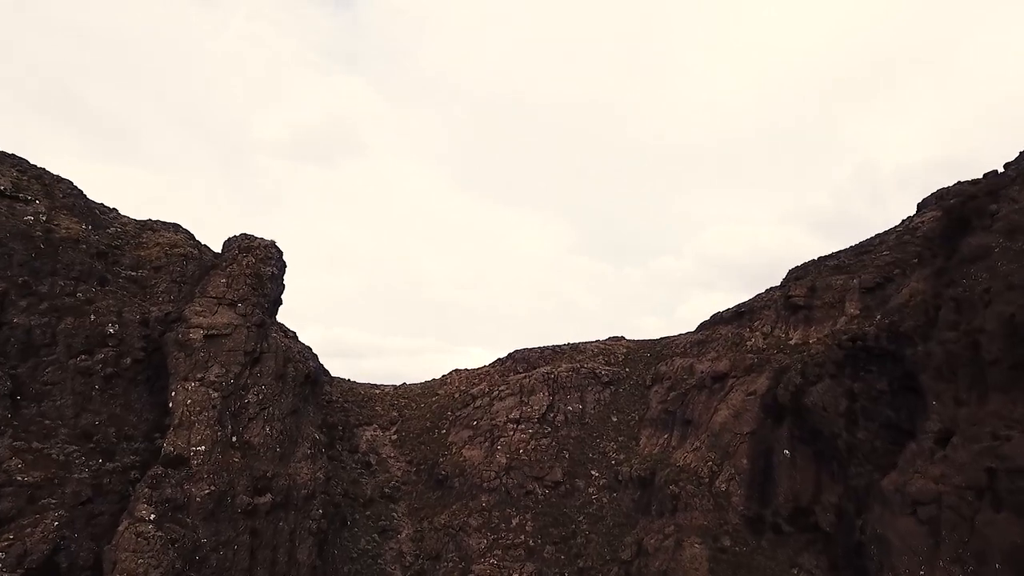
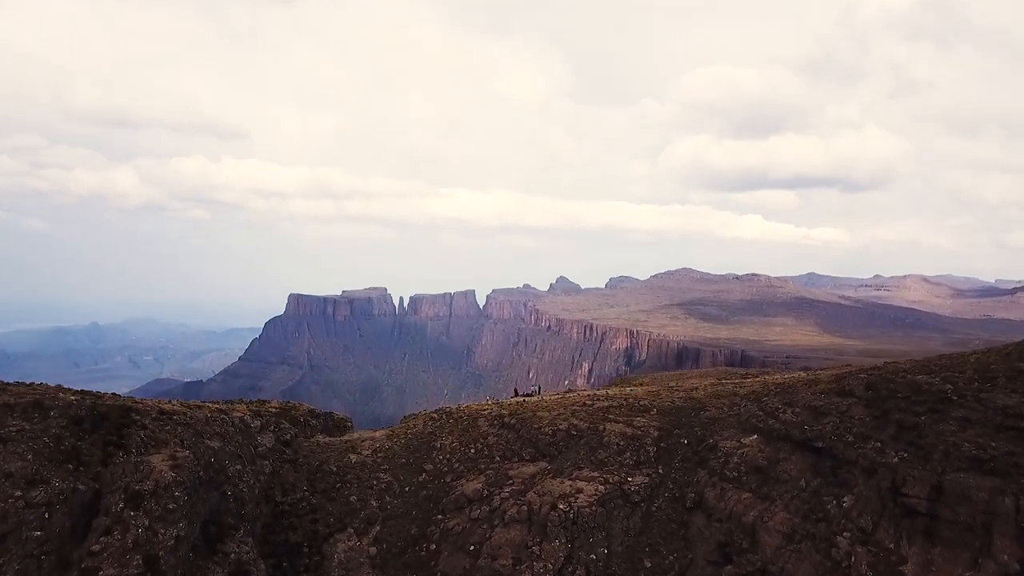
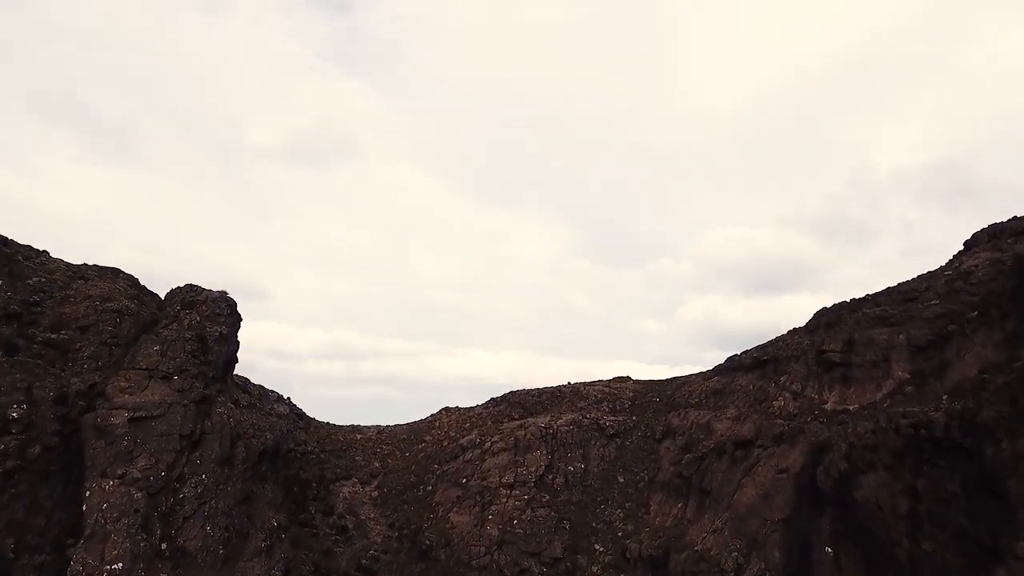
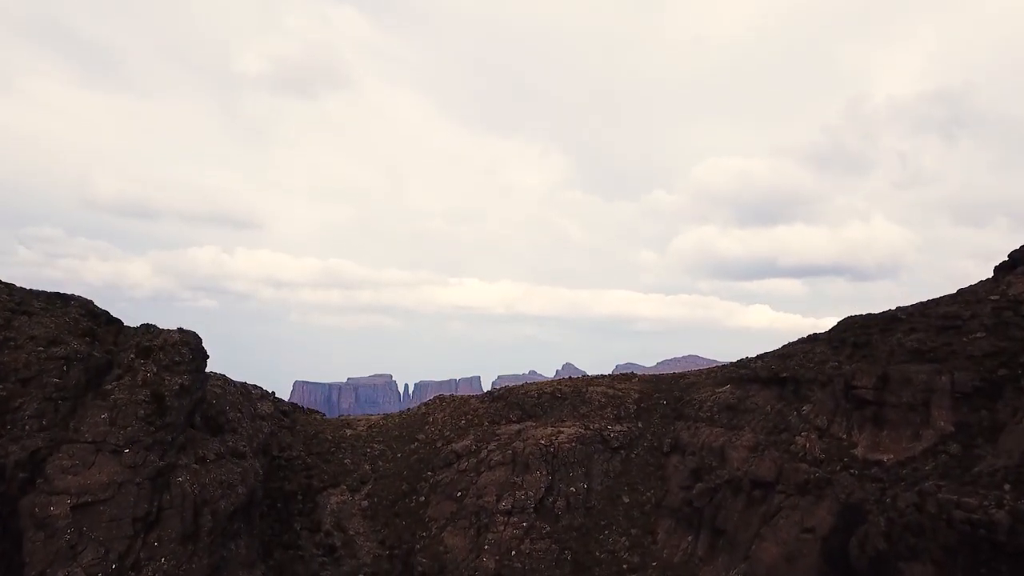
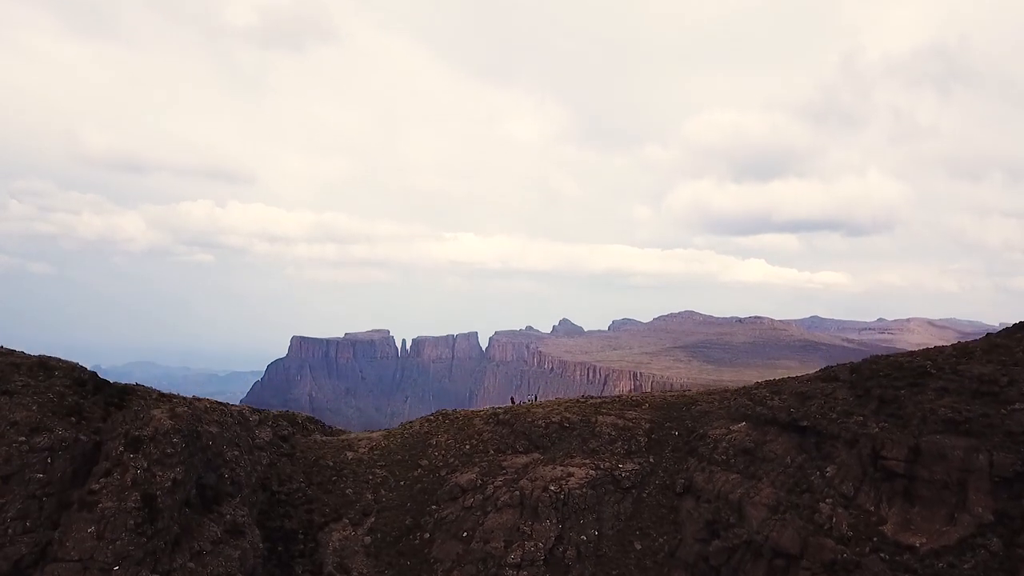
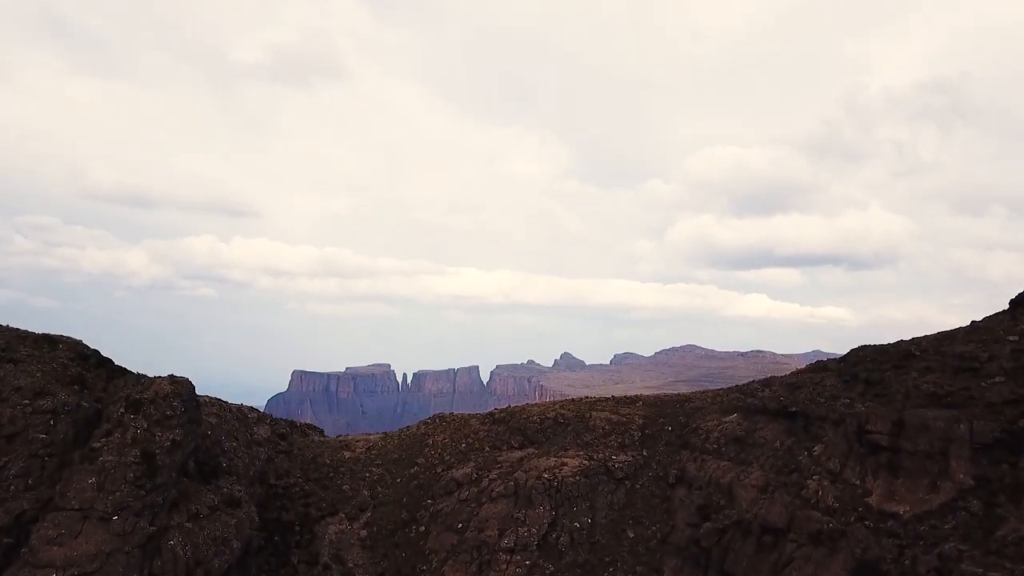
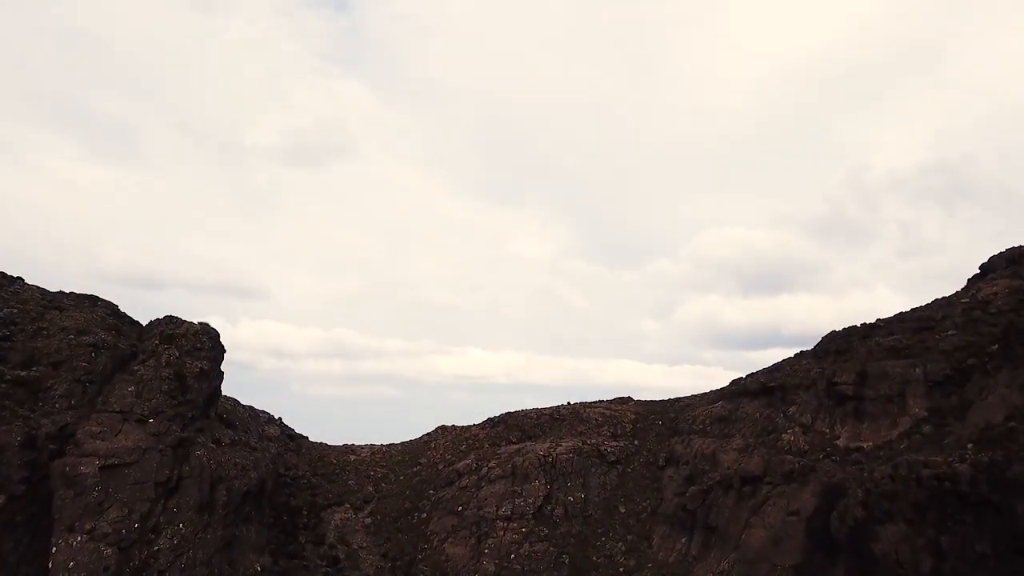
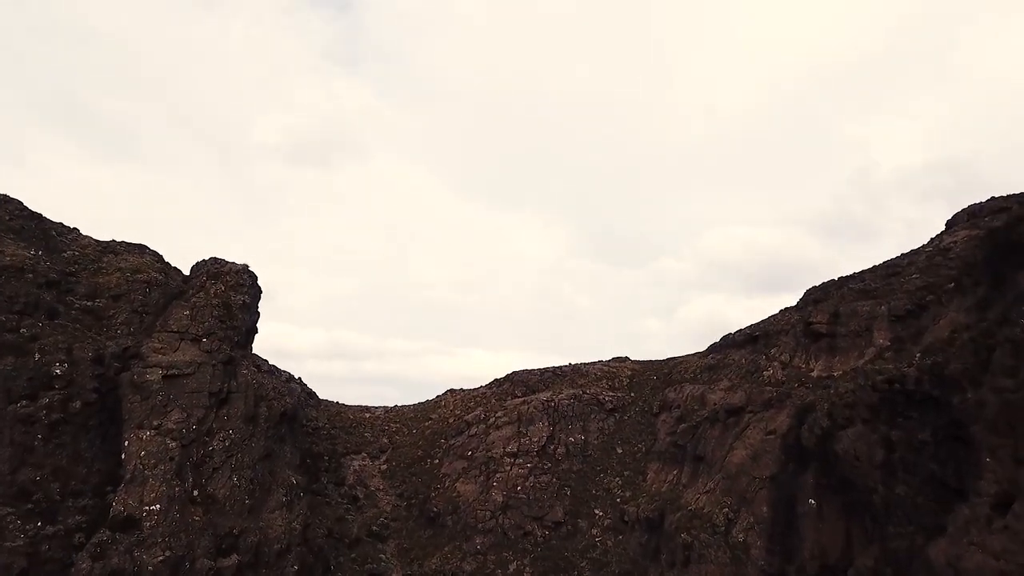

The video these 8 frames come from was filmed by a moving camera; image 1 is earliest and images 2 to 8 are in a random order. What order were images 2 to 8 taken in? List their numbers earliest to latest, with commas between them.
8, 3, 7, 4, 6, 5, 2
